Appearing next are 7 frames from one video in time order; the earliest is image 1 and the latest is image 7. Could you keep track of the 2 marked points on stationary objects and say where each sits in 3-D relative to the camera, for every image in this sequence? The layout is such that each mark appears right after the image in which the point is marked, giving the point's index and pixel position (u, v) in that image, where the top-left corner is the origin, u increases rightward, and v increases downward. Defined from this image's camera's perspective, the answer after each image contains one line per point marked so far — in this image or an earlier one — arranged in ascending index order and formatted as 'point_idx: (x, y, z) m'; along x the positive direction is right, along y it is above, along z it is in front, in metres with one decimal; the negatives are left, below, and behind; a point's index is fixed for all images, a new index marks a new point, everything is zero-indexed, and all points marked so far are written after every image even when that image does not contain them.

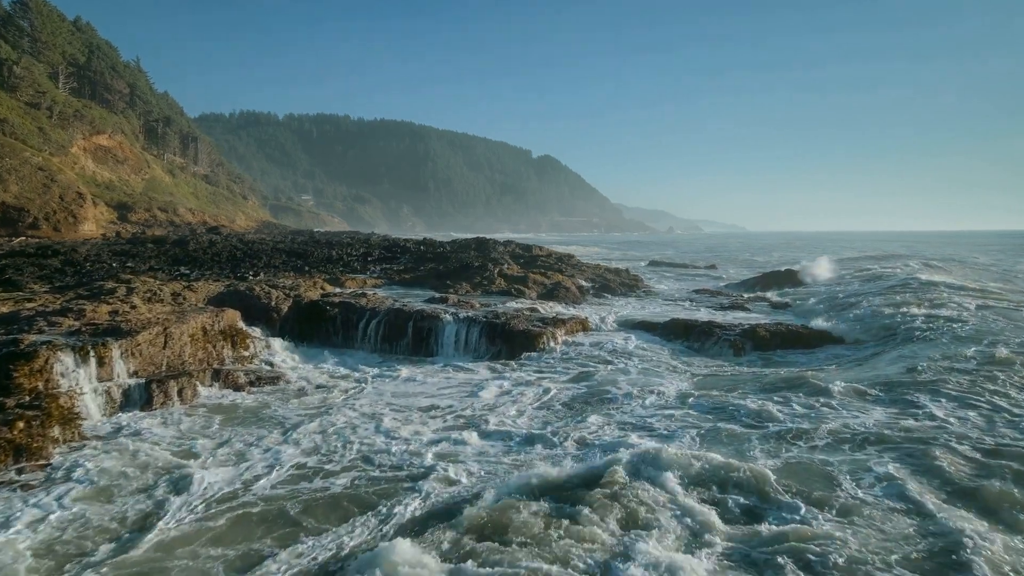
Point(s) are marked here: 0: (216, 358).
0: (-7.0, -1.7, +11.4) m
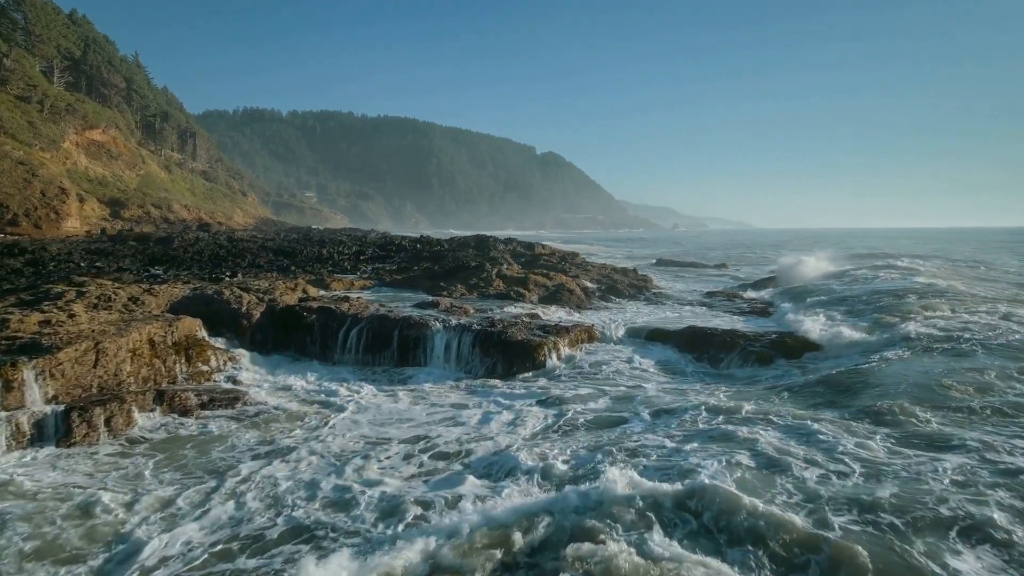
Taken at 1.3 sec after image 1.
0: (-7.1, -1.8, +9.9) m
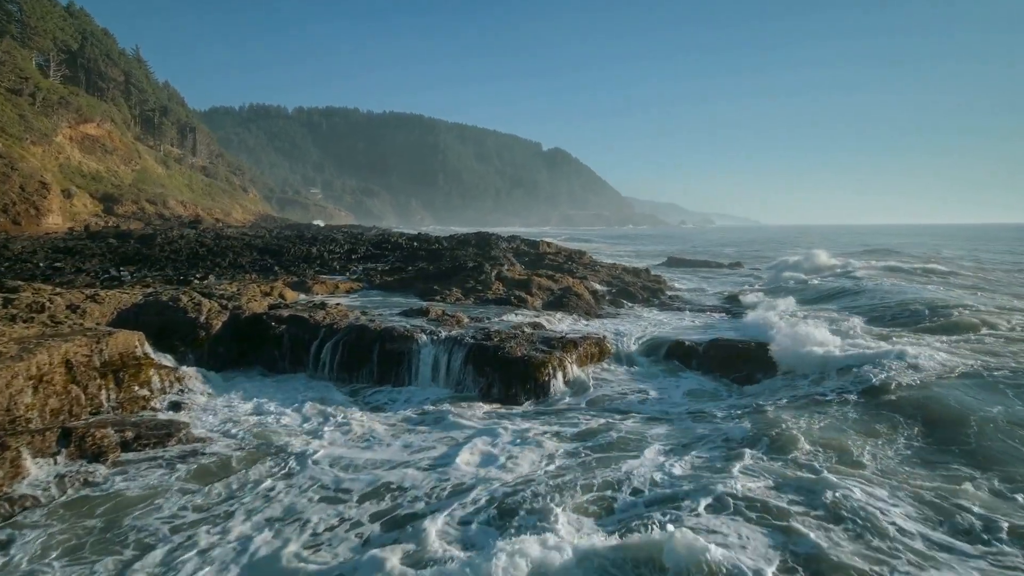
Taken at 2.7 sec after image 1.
0: (-7.2, -2.0, +8.2) m
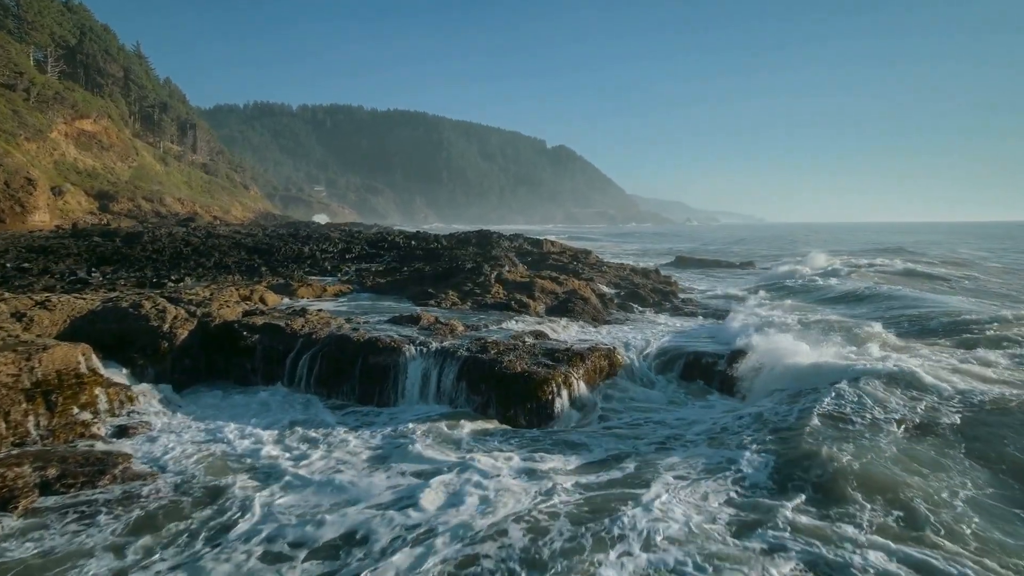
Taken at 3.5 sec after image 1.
0: (-7.3, -2.1, +6.9) m
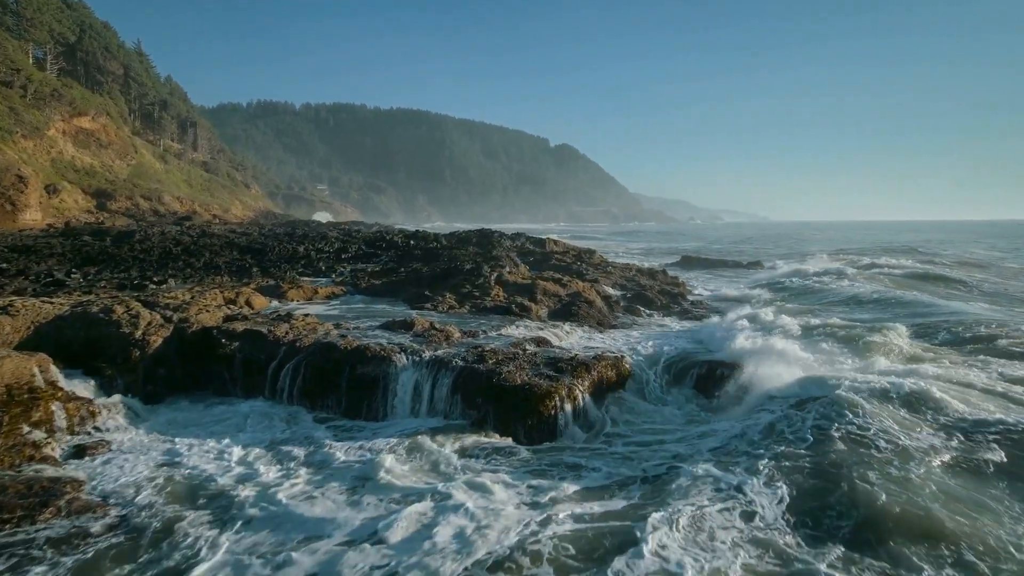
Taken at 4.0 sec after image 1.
0: (-7.3, -2.2, +6.2) m
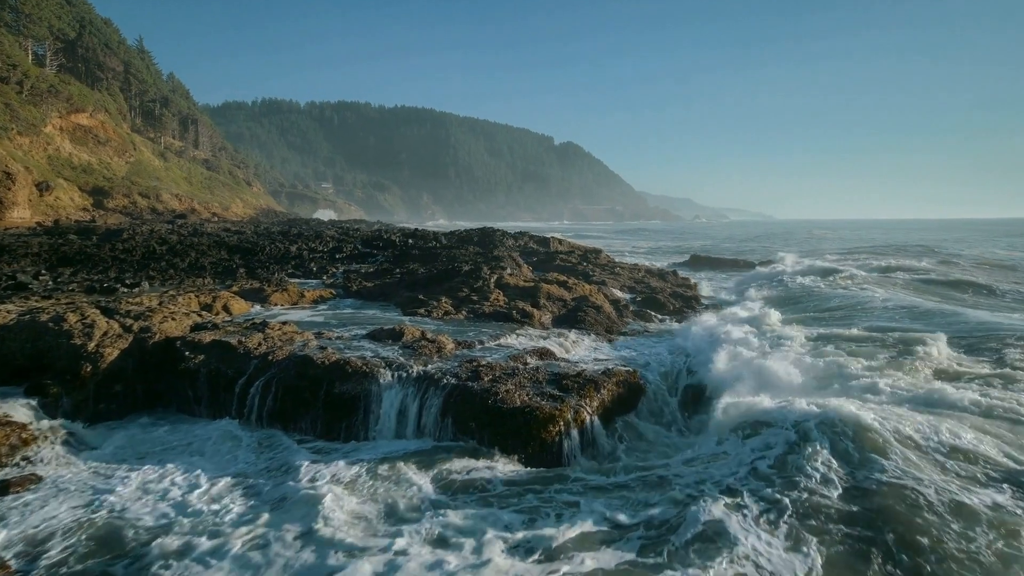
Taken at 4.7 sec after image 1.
0: (-7.3, -2.3, +5.1) m
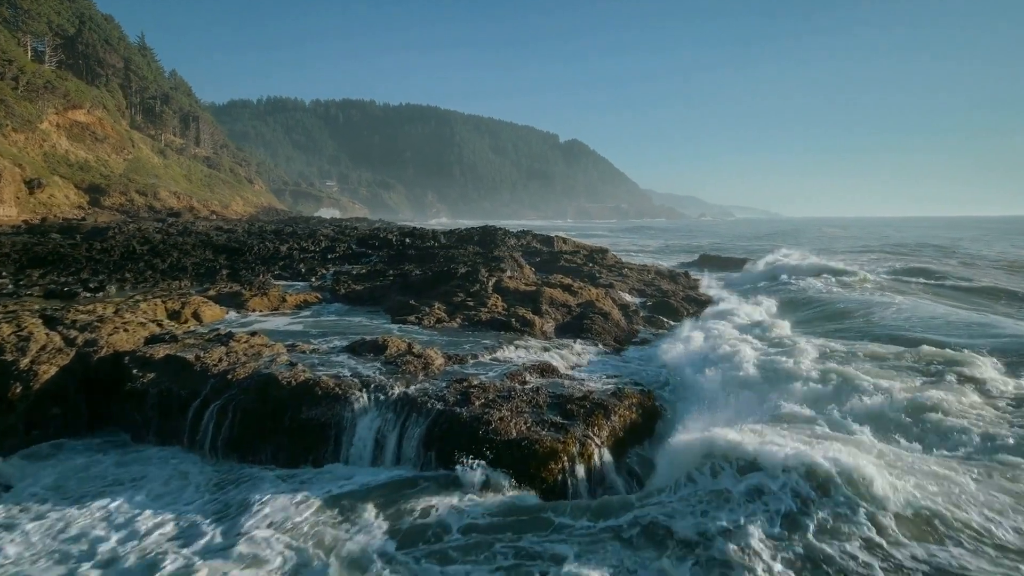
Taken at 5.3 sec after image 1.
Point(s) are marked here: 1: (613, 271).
0: (-7.4, -2.5, +4.0) m
1: (+4.1, +0.7, +19.3) m
